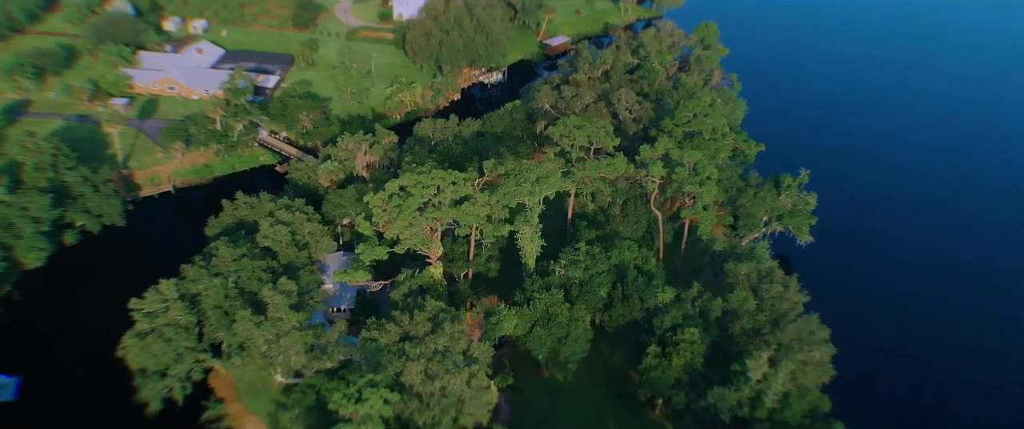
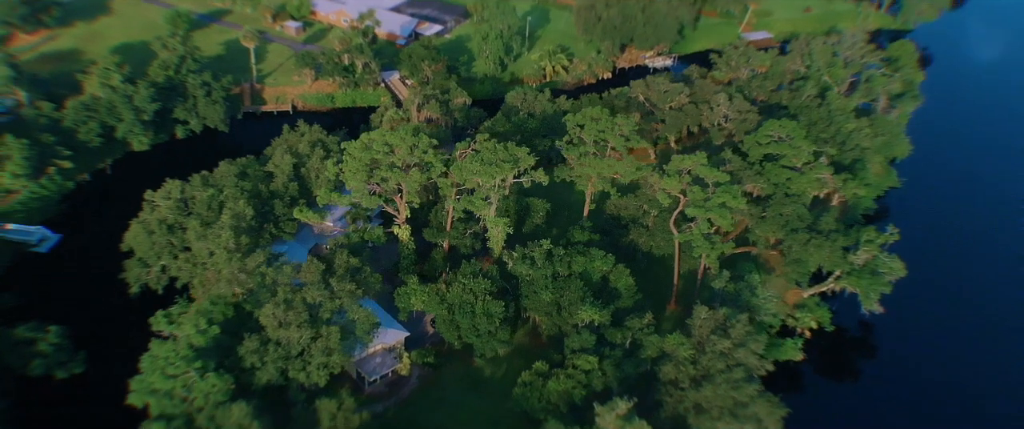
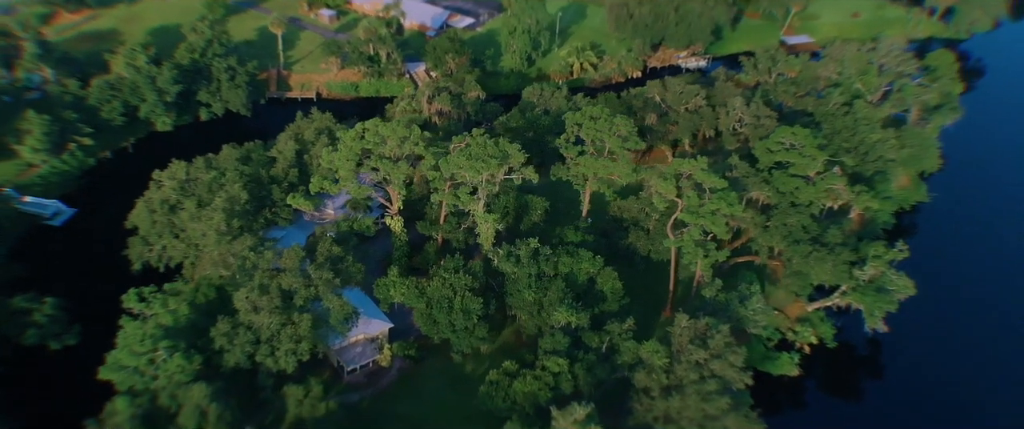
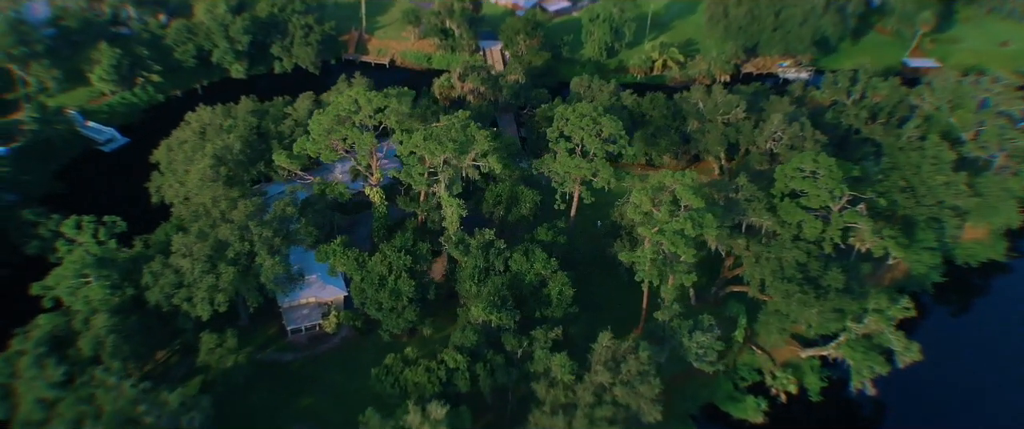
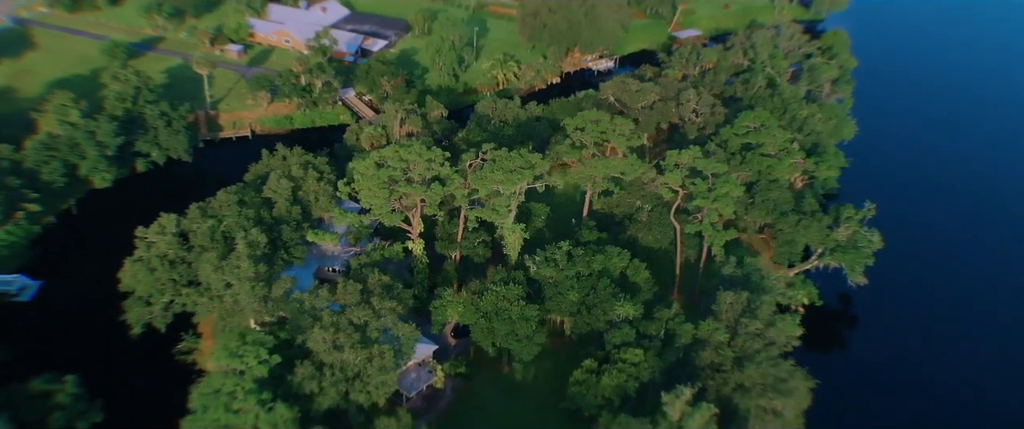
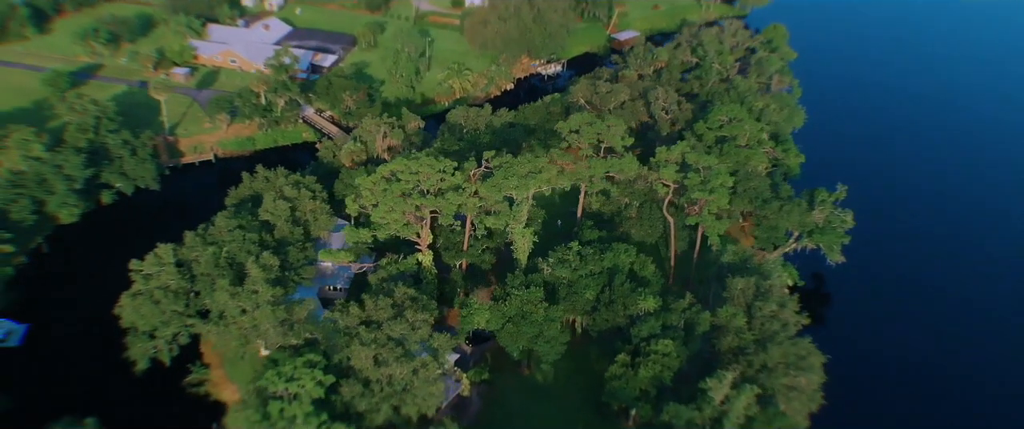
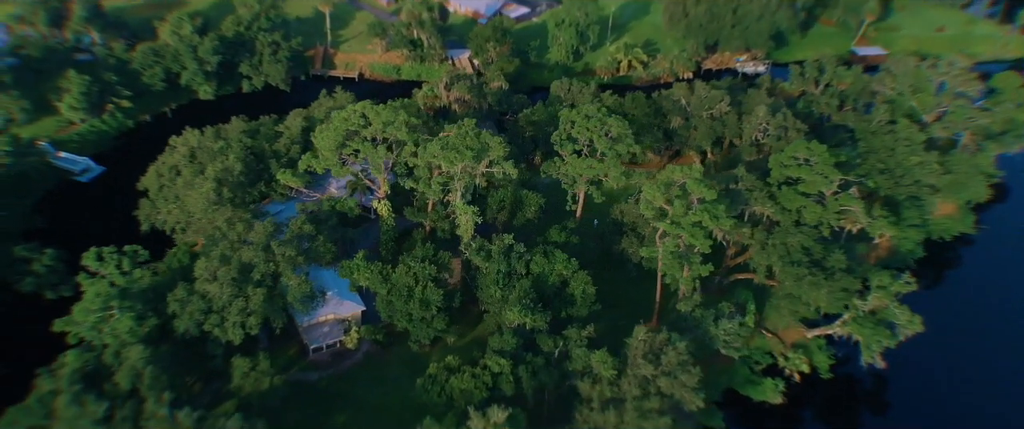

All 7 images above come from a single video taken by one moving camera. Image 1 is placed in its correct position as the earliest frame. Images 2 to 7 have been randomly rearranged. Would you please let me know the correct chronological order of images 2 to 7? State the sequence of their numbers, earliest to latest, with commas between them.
6, 5, 2, 3, 7, 4
